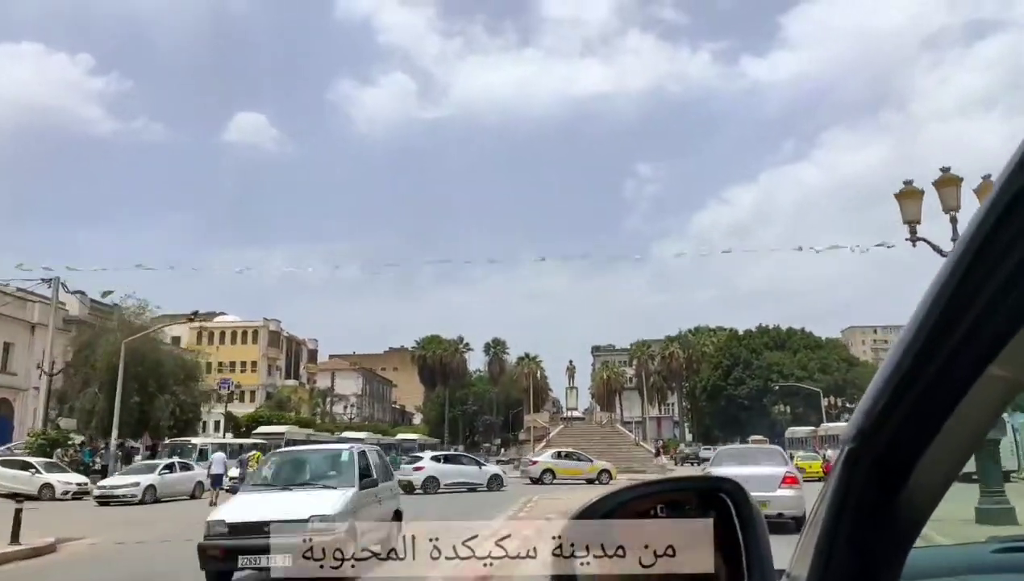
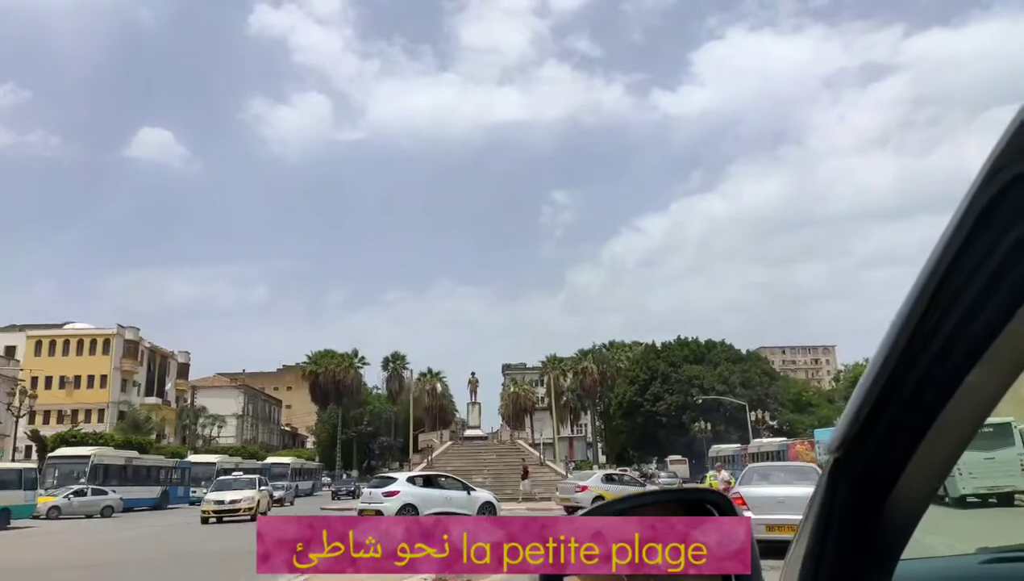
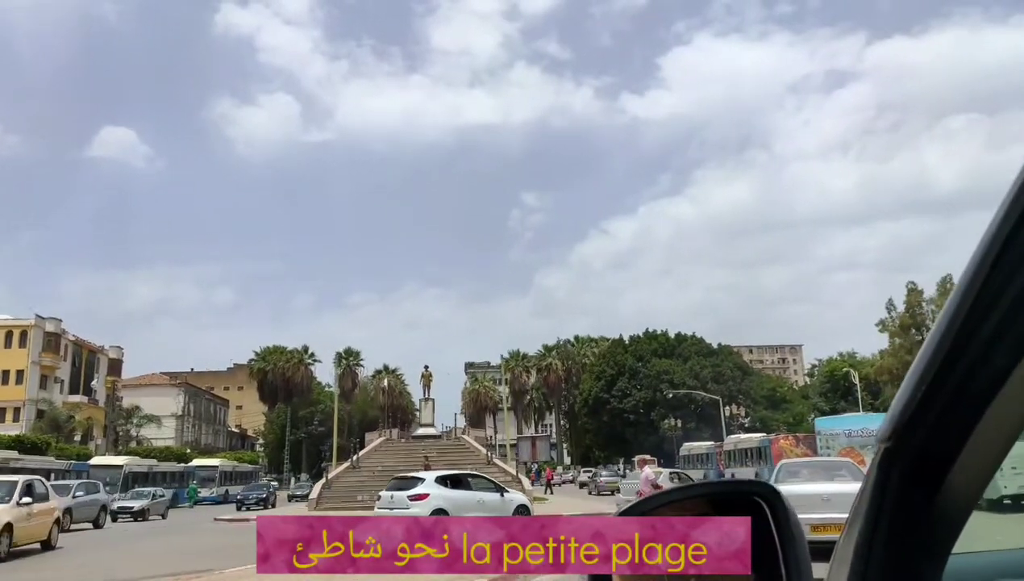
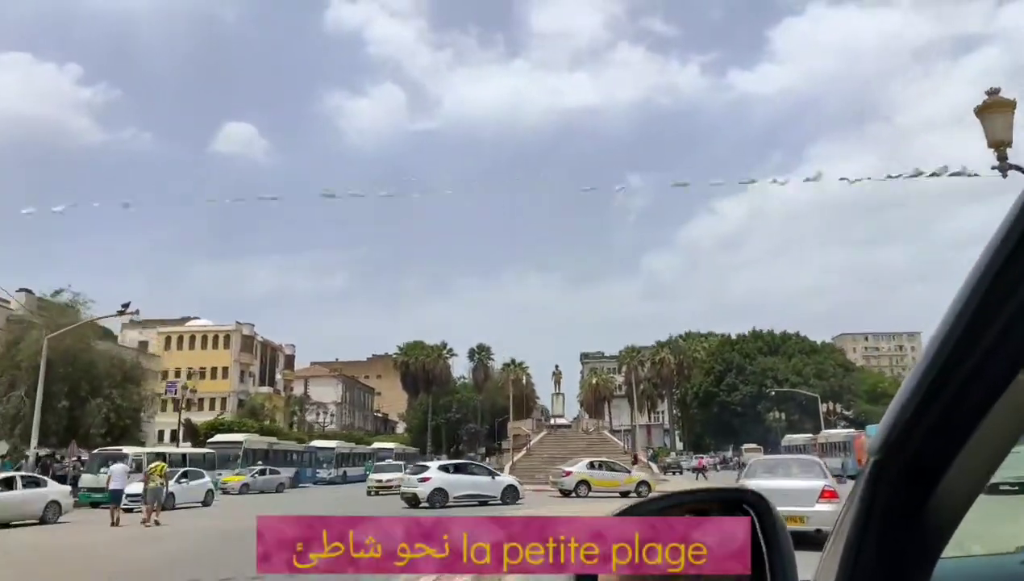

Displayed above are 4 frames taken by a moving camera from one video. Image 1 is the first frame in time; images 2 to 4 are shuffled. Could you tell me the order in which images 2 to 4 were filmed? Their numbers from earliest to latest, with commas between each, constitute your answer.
4, 2, 3
